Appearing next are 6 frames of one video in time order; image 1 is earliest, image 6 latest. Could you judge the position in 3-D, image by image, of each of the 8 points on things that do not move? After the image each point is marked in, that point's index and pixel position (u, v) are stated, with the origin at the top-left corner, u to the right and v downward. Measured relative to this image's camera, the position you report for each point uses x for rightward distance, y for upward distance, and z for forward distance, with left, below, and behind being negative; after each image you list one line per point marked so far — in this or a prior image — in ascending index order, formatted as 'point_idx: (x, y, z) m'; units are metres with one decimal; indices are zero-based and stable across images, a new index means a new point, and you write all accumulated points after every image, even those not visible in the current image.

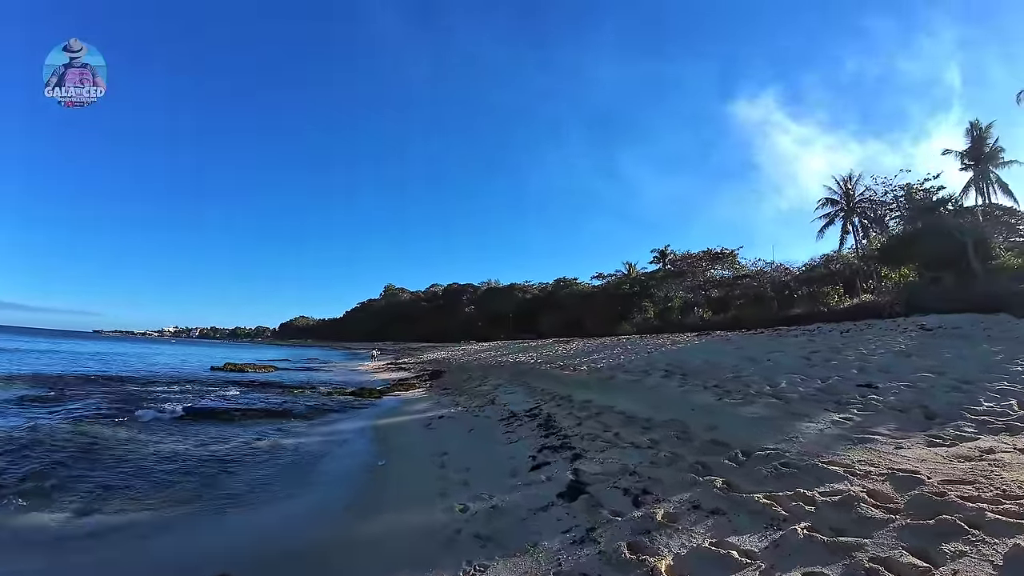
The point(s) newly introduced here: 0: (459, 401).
0: (-1.2, -2.4, +10.0) m
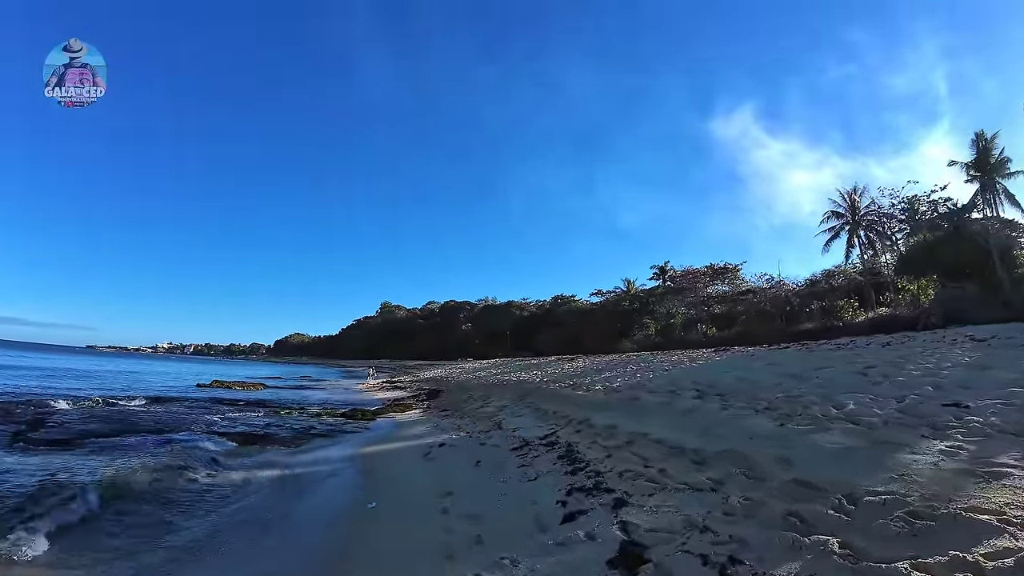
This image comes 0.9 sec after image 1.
0: (-1.0, -2.6, +8.9) m
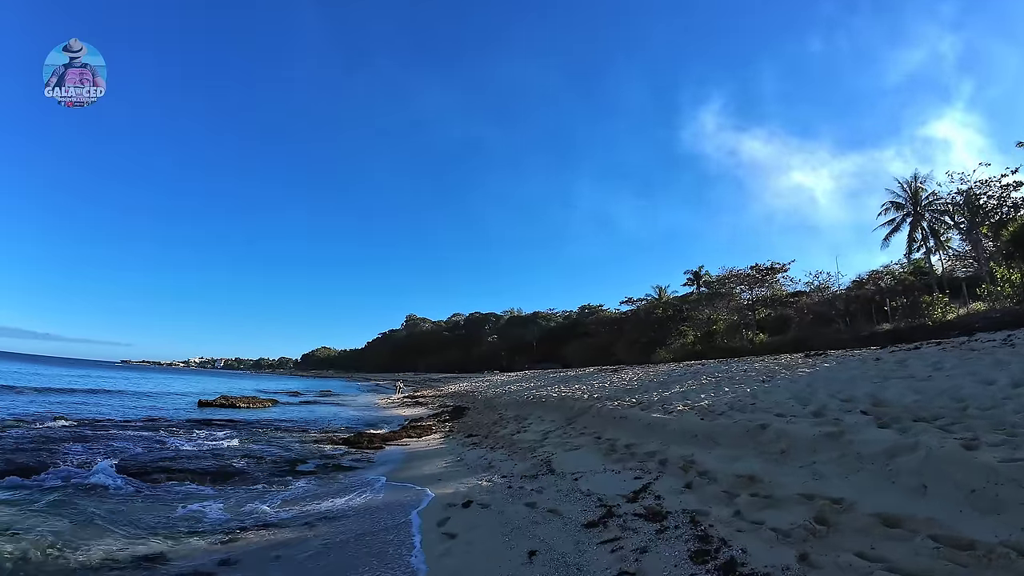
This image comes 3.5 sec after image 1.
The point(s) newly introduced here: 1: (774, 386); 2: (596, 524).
0: (-0.3, -2.4, +6.6) m
1: (+3.9, -1.5, +7.1) m
2: (+0.6, -1.7, +3.4) m
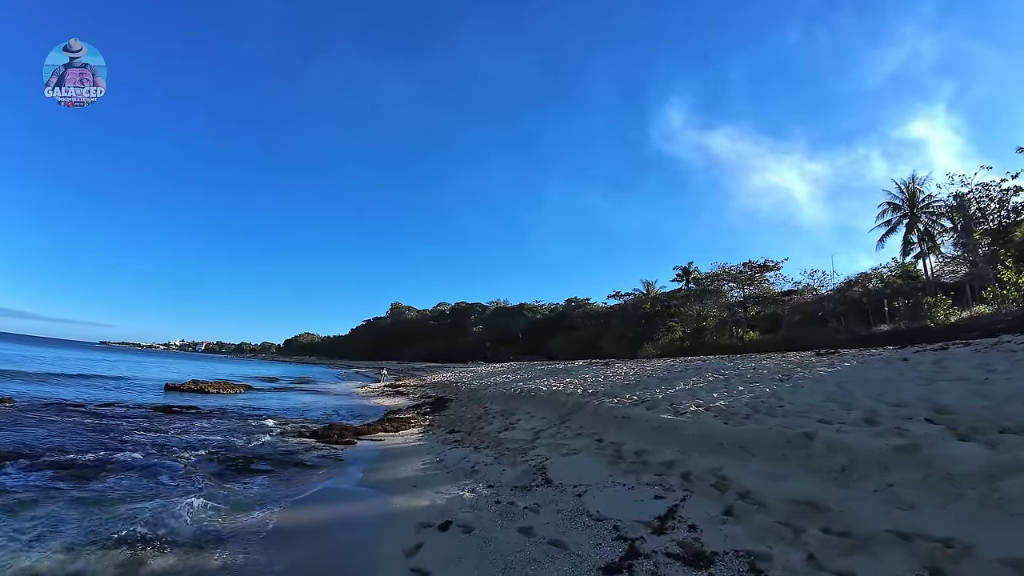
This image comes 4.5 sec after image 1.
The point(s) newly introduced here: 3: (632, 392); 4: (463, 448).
0: (-0.5, -2.1, +5.7) m
1: (+3.8, -1.3, +6.3) m
2: (+0.6, -1.5, +2.5) m
3: (+2.1, -1.8, +8.2) m
4: (-0.7, -2.3, +6.9) m
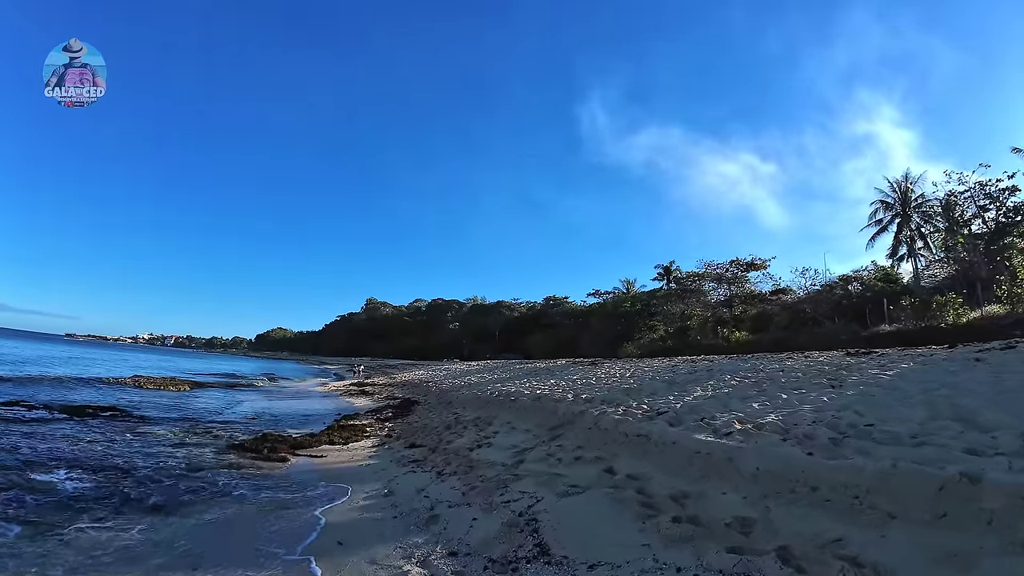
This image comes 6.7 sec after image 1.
0: (-0.7, -1.8, +3.9) m
1: (+3.6, -1.1, +4.7) m
2: (+0.5, -1.2, +0.9) m
3: (+1.8, -1.5, +6.6) m
4: (-1.0, -2.0, +5.2) m
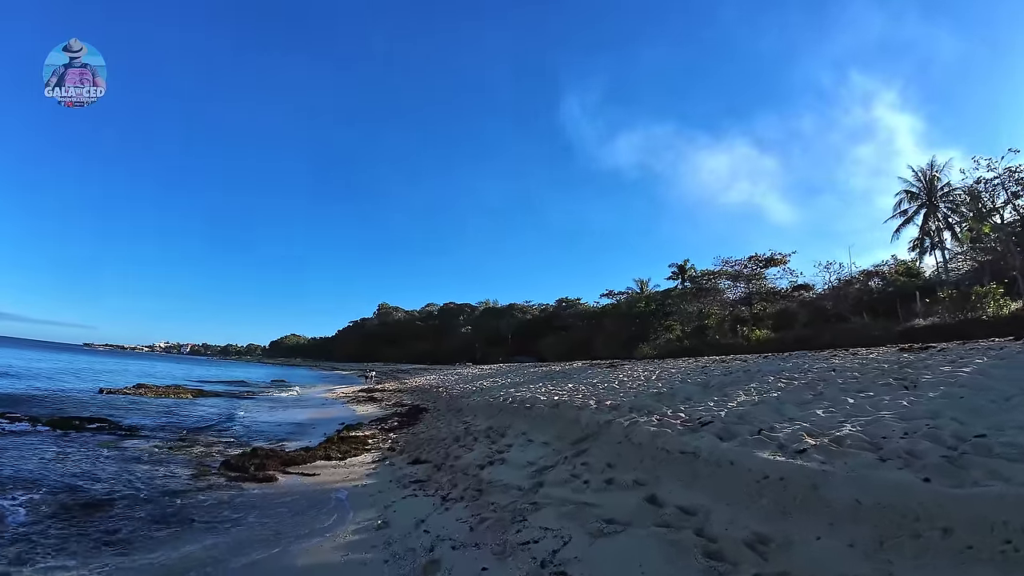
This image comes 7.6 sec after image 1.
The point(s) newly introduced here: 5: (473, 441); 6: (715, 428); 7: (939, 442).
0: (-0.5, -1.8, +3.2) m
1: (+3.7, -0.9, +3.8) m
2: (+0.6, -1.1, +0.1) m
3: (+2.0, -1.4, +5.7) m
4: (-0.8, -2.0, +4.4) m
5: (-0.5, -2.1, +6.4) m
6: (+1.8, -1.3, +4.2) m
7: (+2.8, -1.0, +3.2) m
